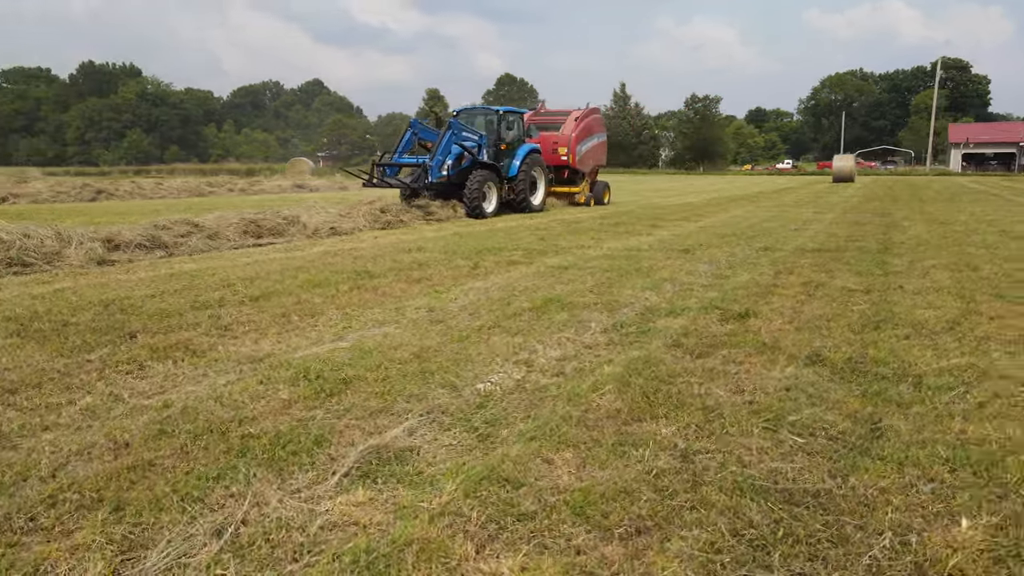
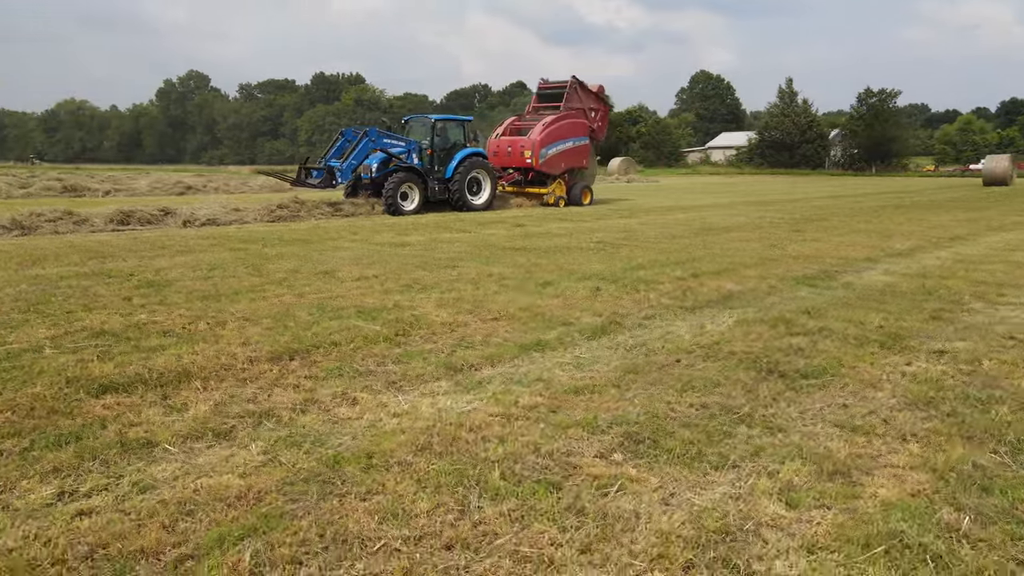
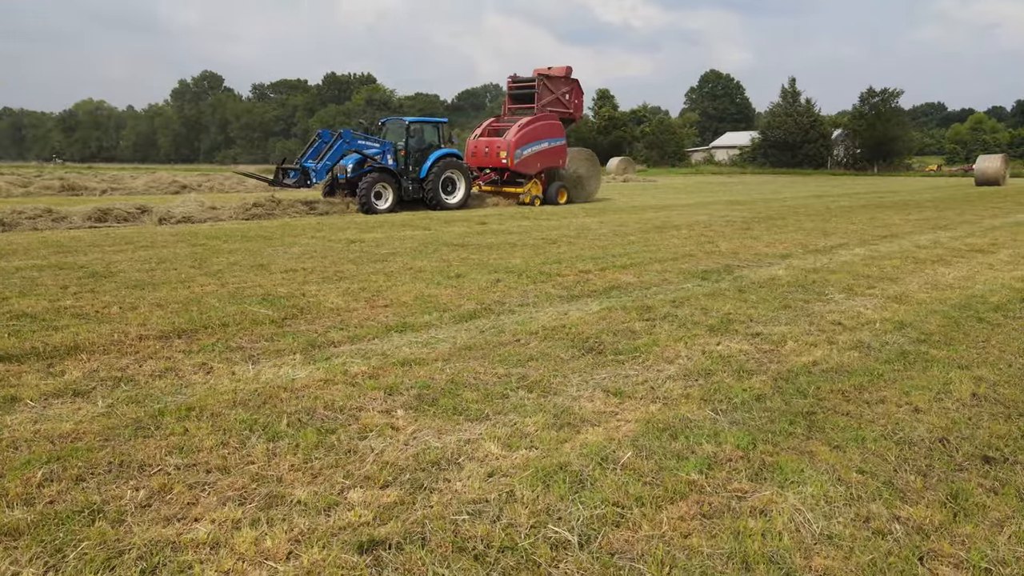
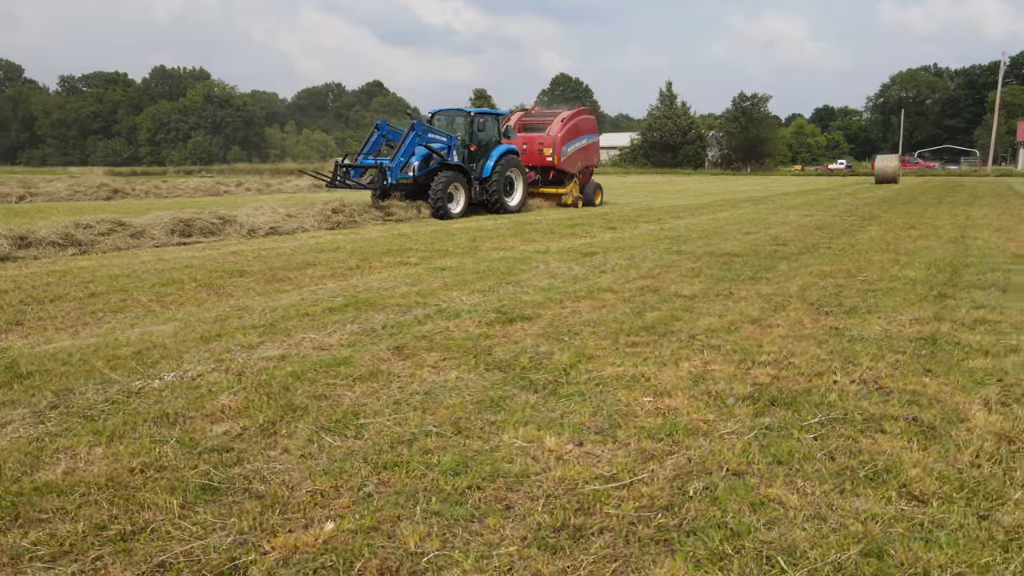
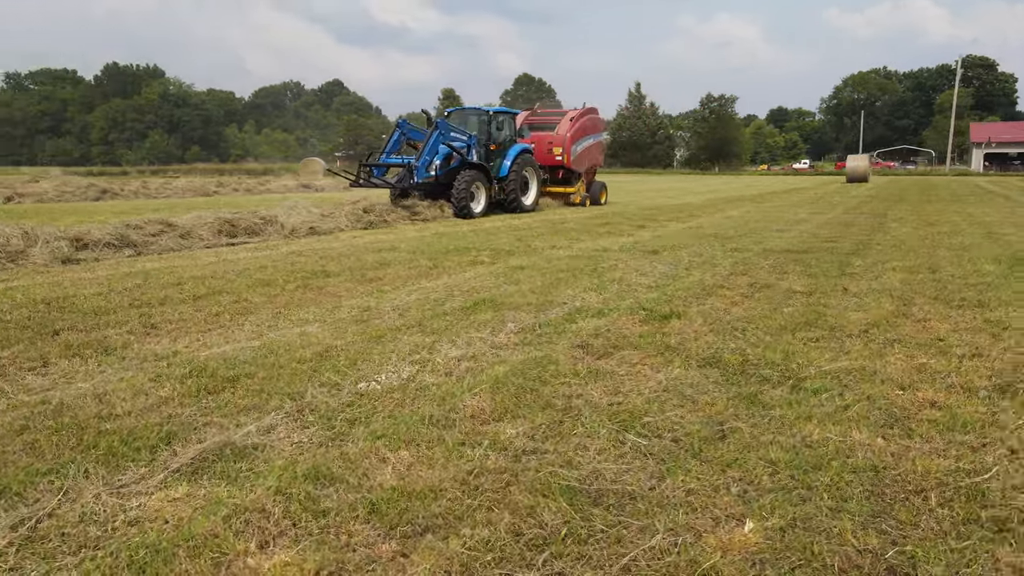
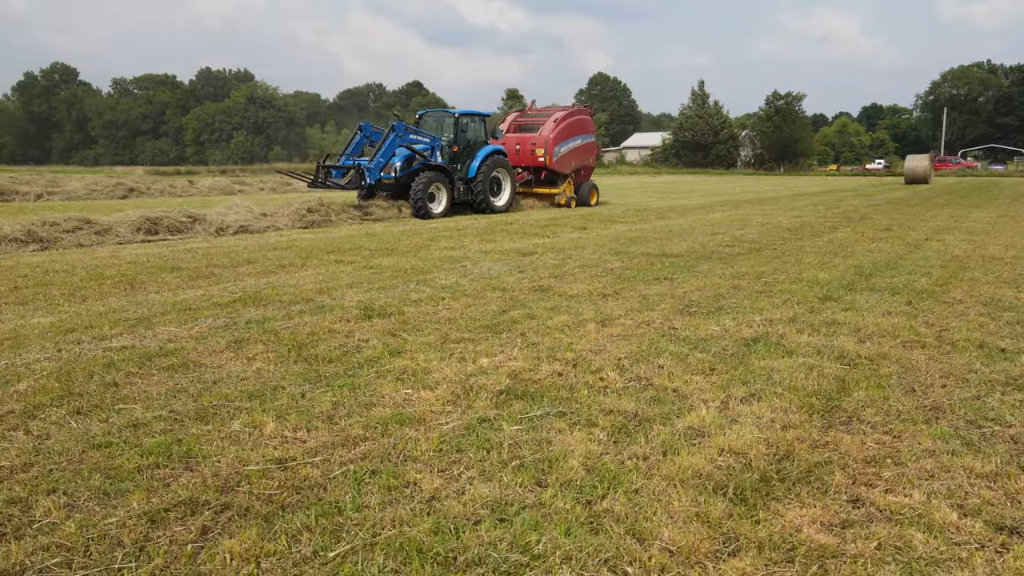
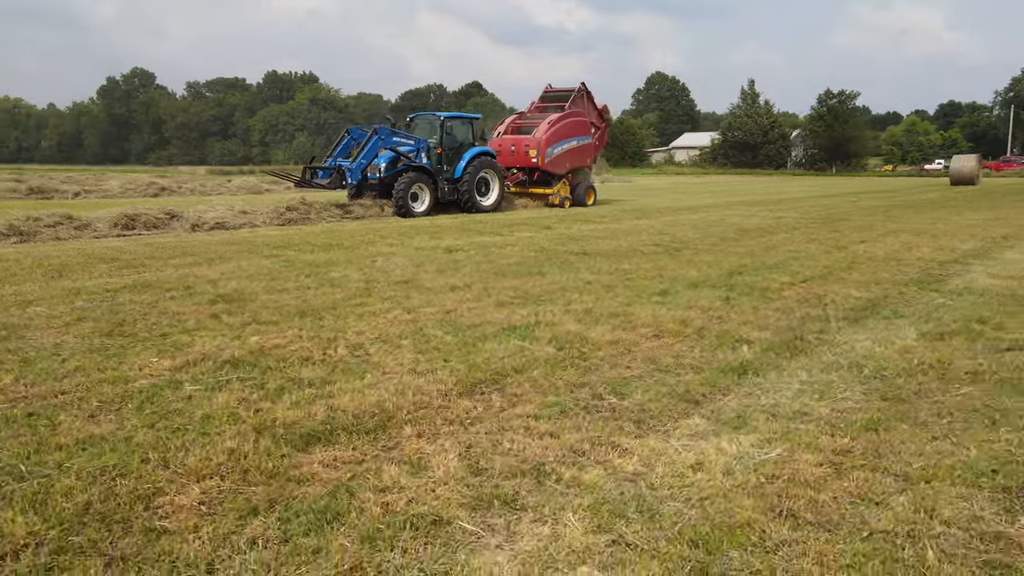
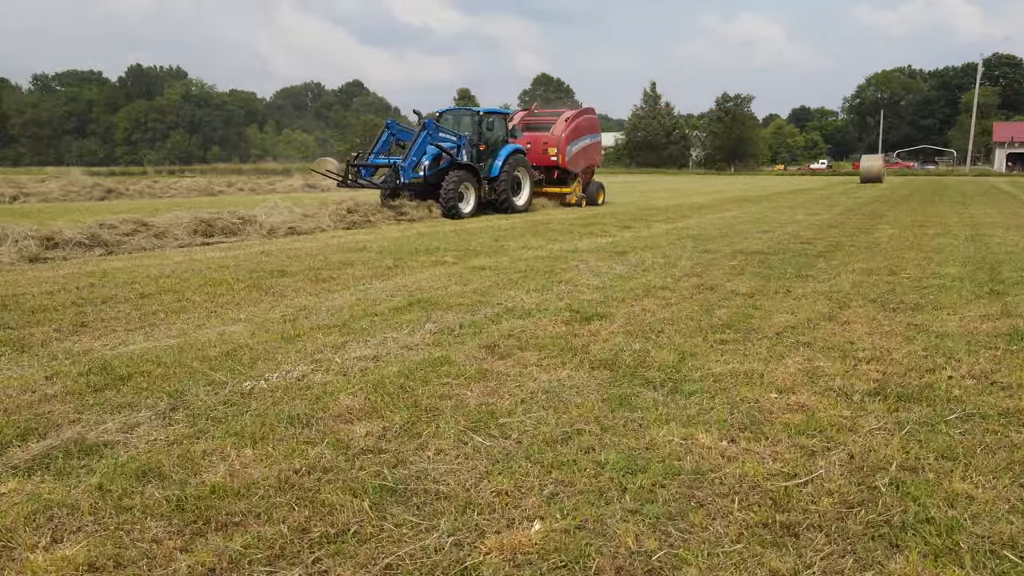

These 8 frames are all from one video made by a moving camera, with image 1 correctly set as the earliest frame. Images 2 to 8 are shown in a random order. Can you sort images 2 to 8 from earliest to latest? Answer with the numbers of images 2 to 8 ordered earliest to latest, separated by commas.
5, 8, 4, 6, 7, 2, 3
